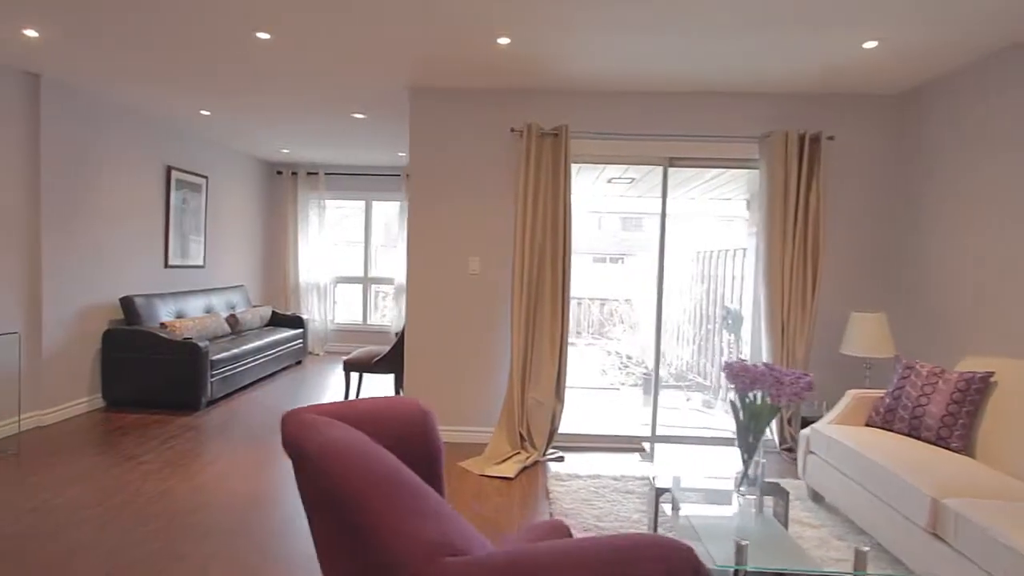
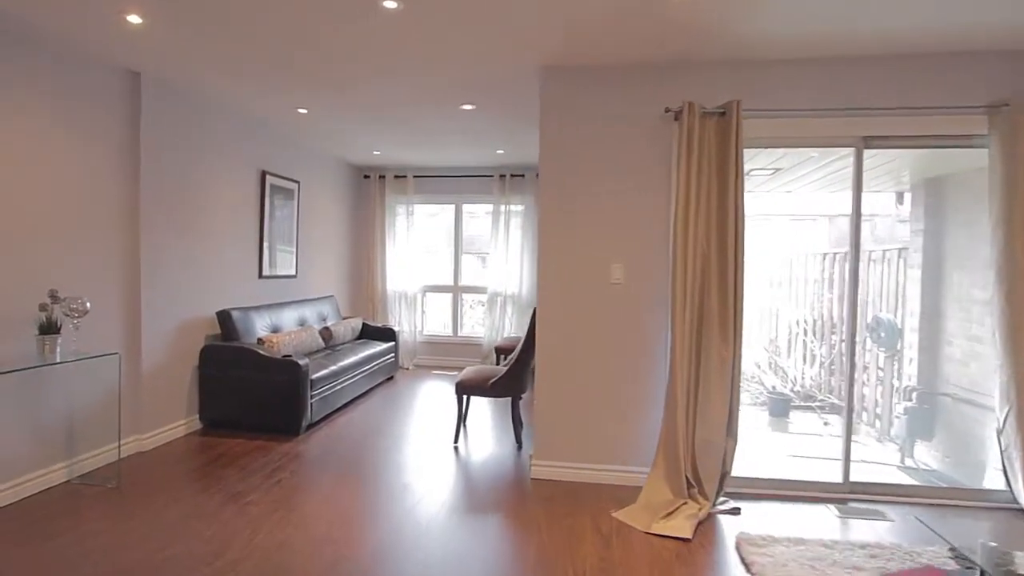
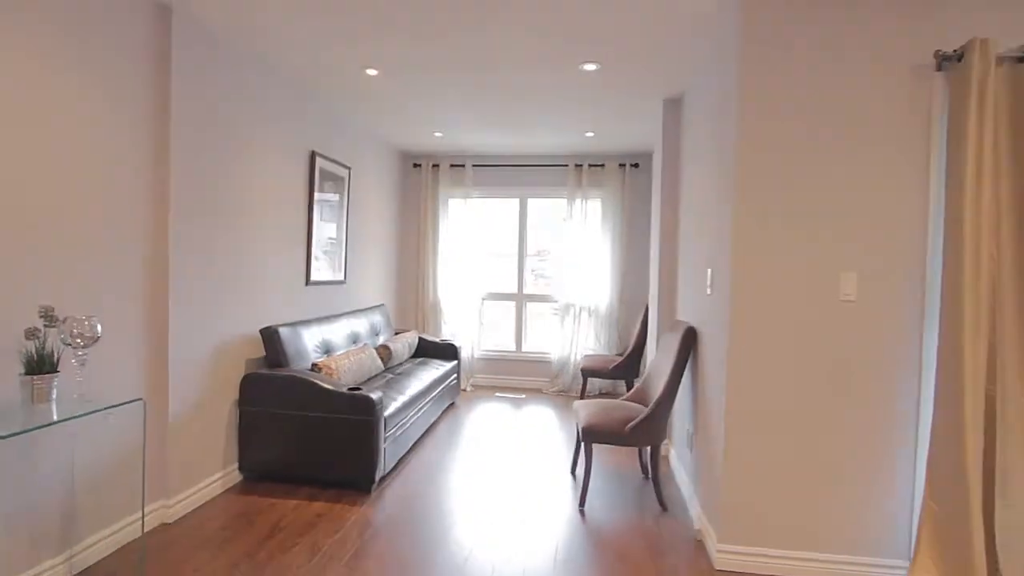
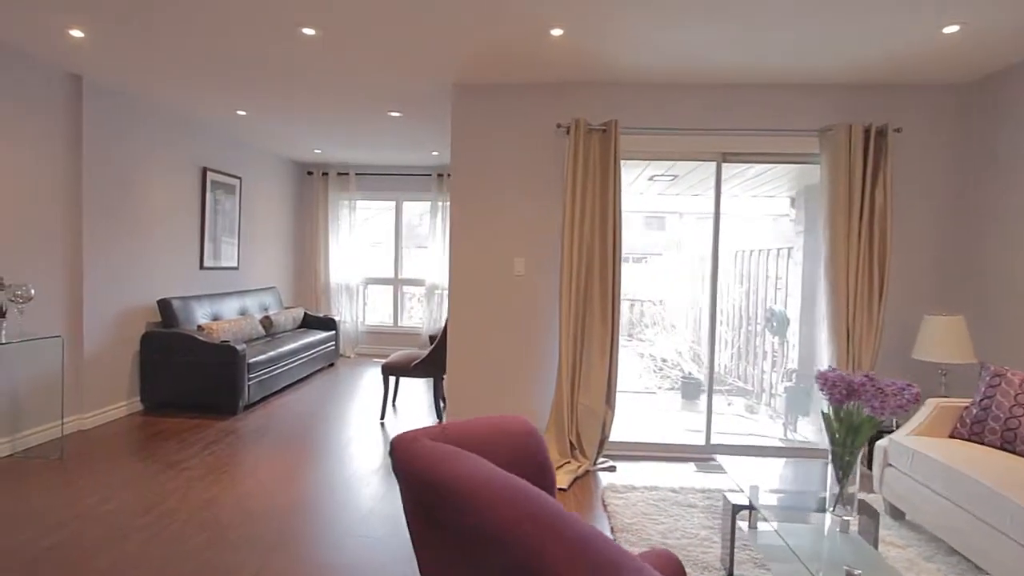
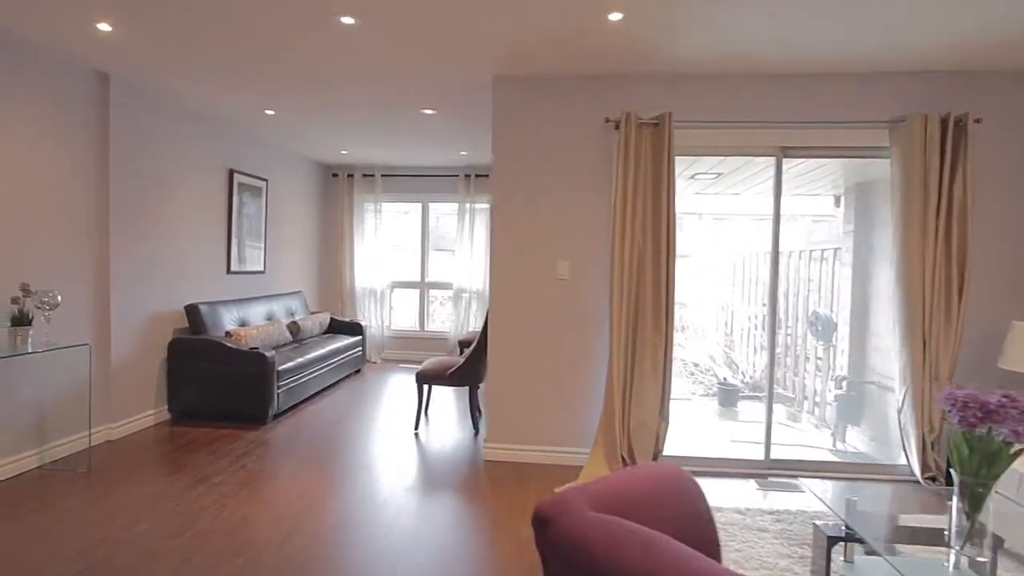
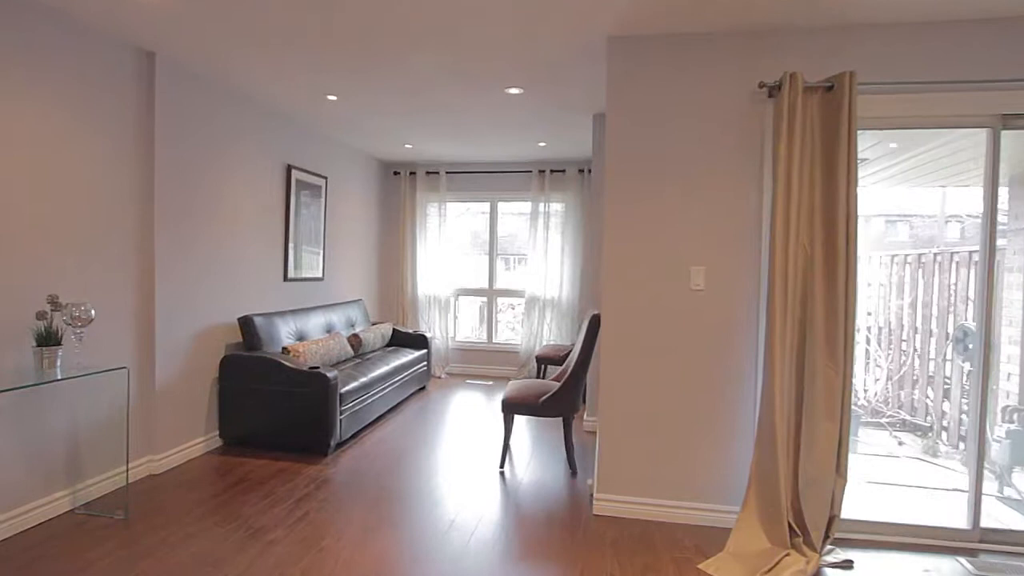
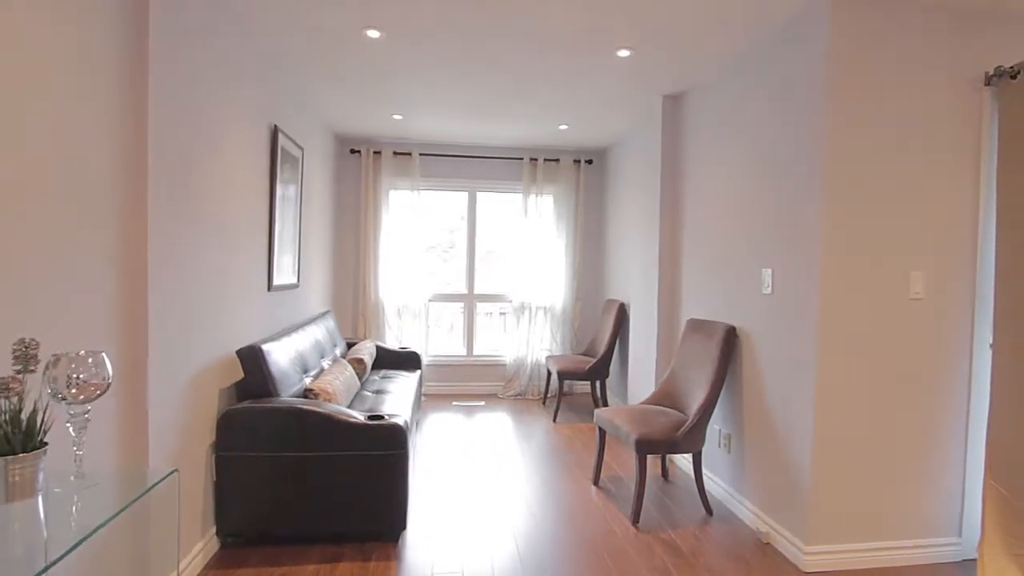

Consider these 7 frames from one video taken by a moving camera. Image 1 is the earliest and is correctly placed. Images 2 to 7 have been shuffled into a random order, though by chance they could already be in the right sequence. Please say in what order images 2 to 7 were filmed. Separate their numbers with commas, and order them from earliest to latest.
4, 5, 2, 6, 3, 7
